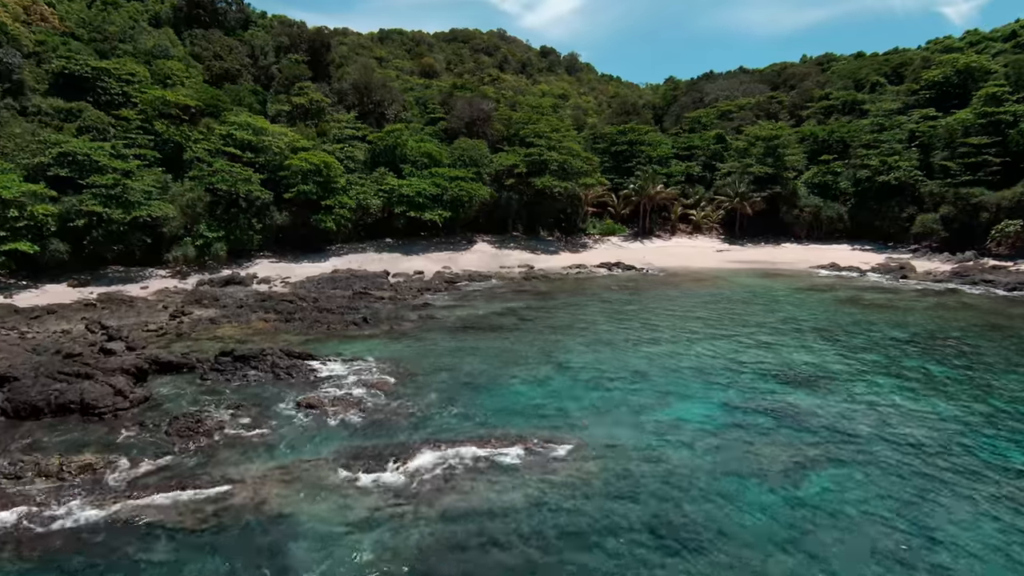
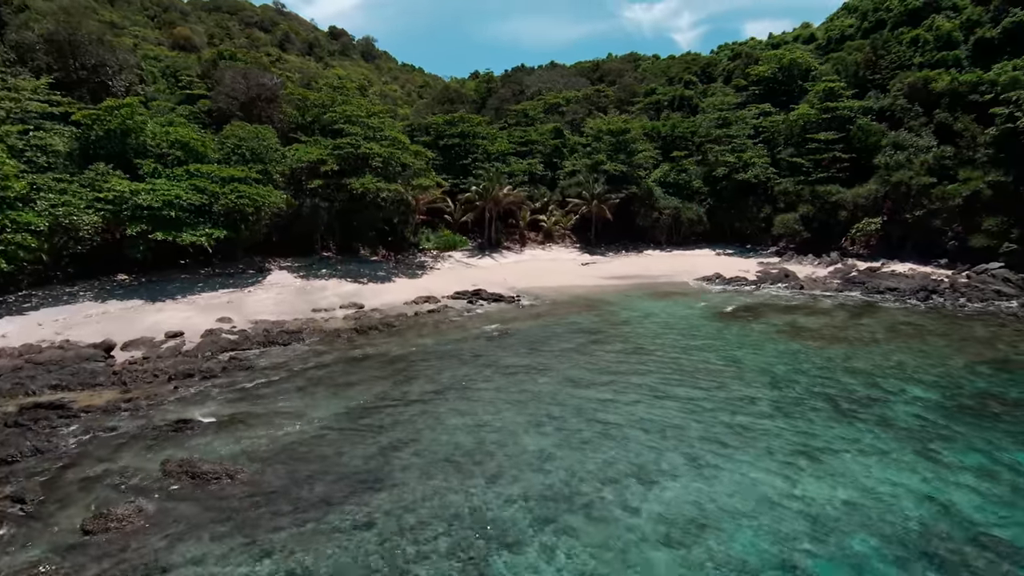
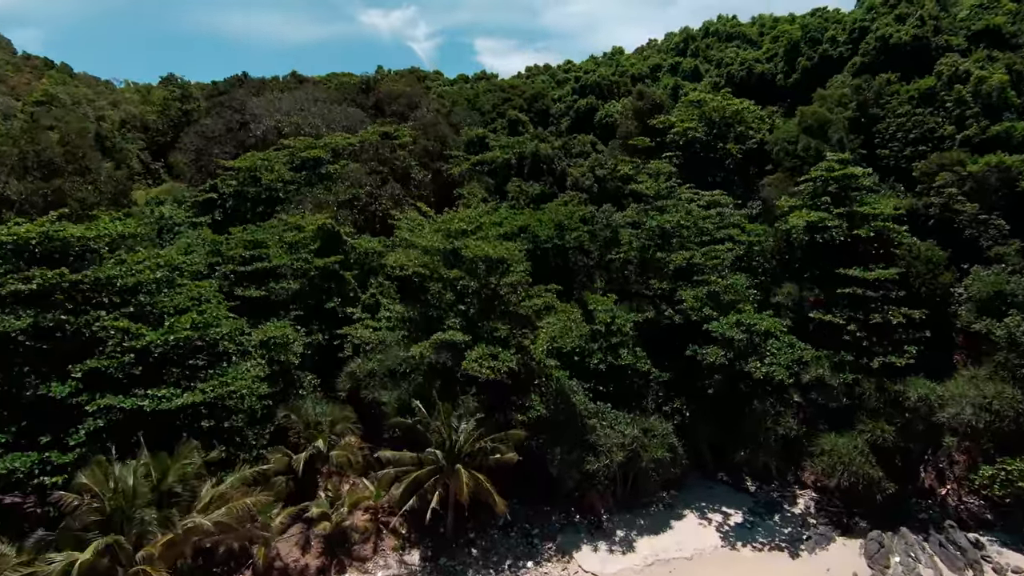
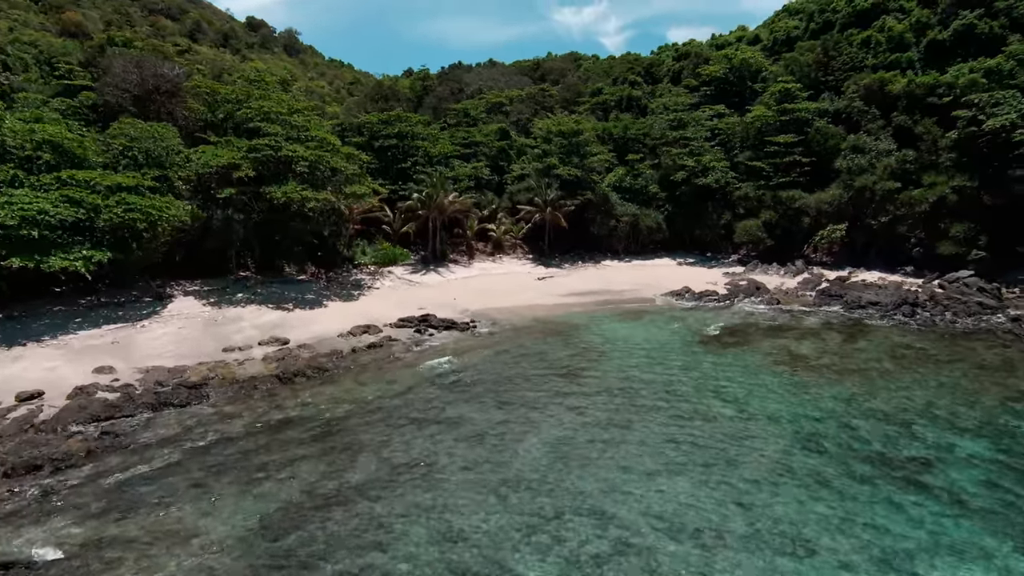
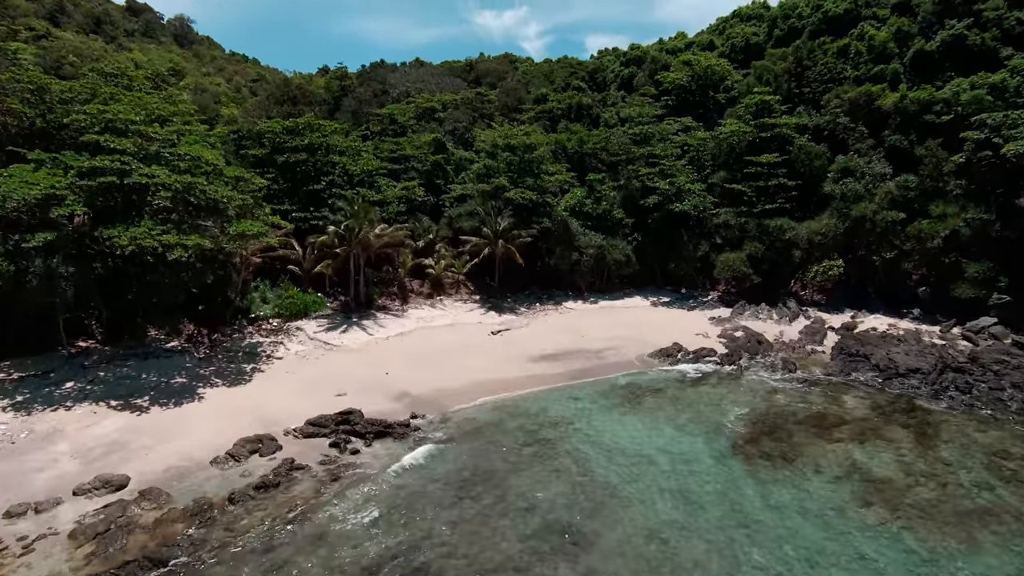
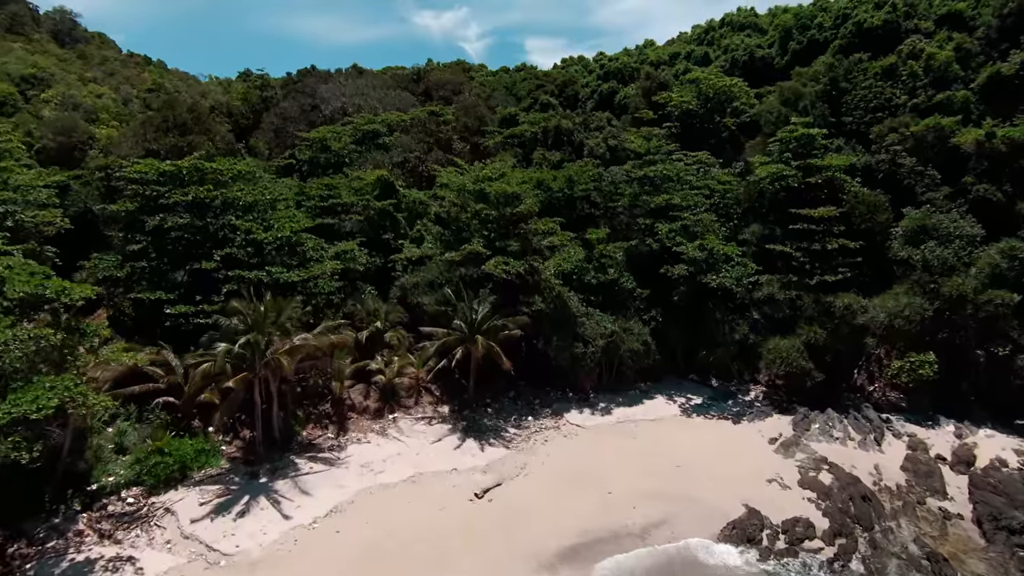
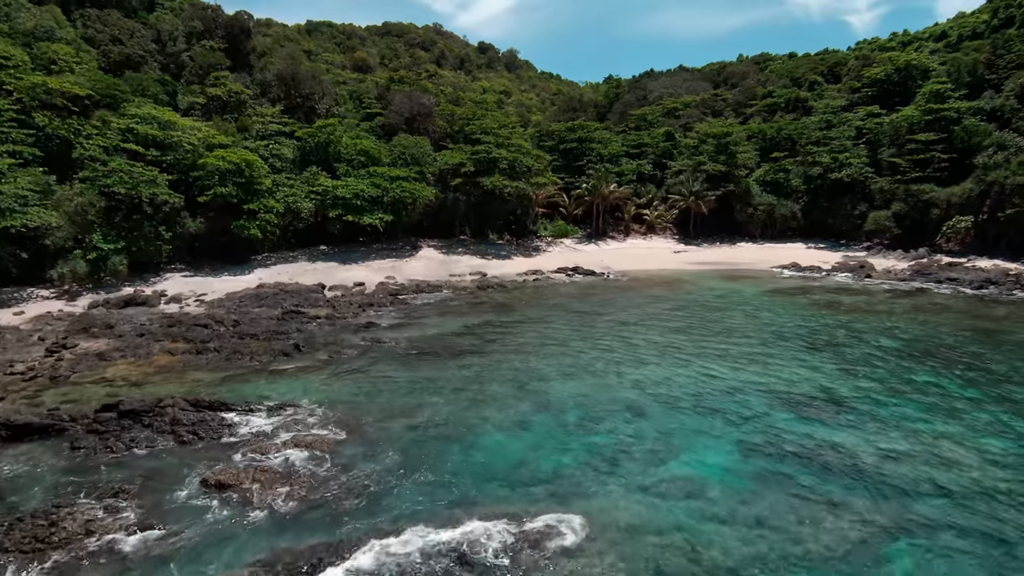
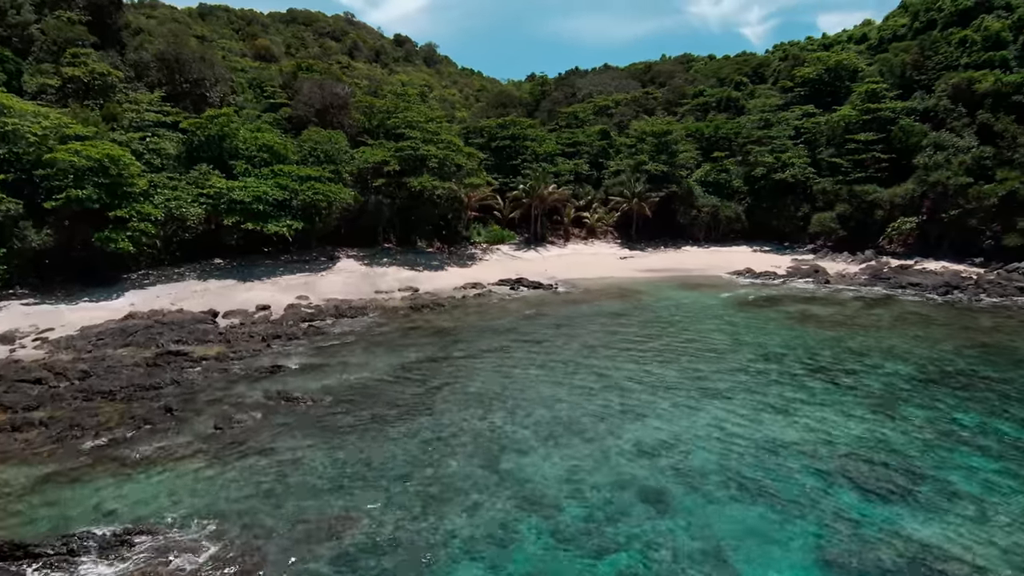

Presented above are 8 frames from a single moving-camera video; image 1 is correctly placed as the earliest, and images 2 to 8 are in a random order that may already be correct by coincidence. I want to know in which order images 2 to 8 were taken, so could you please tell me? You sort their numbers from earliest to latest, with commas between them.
7, 8, 2, 4, 5, 6, 3
